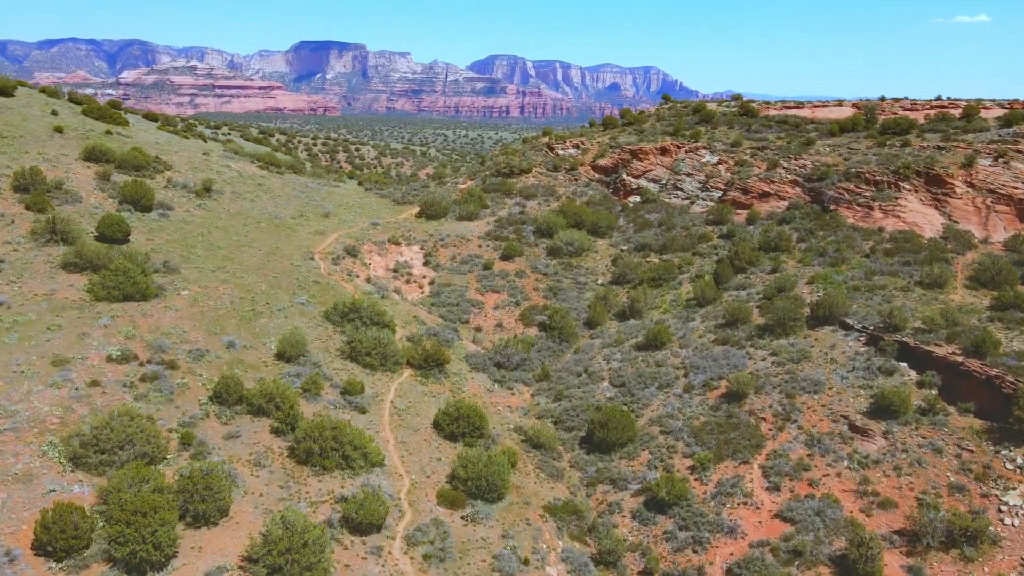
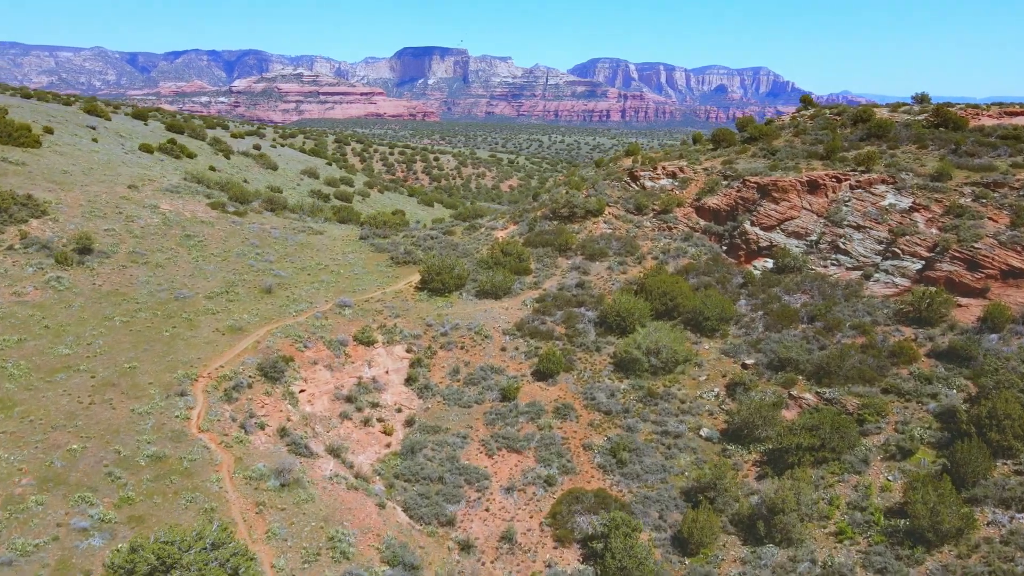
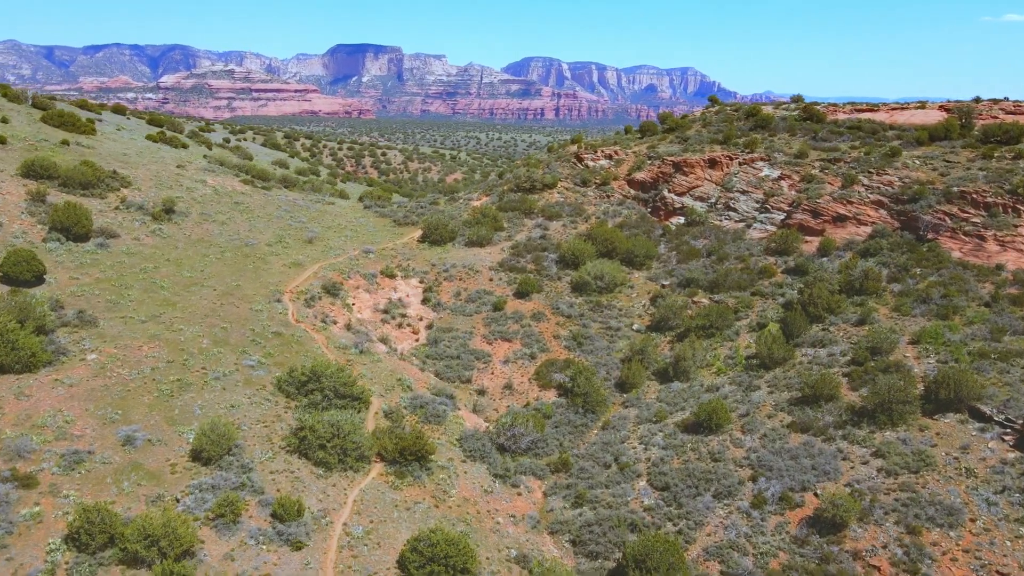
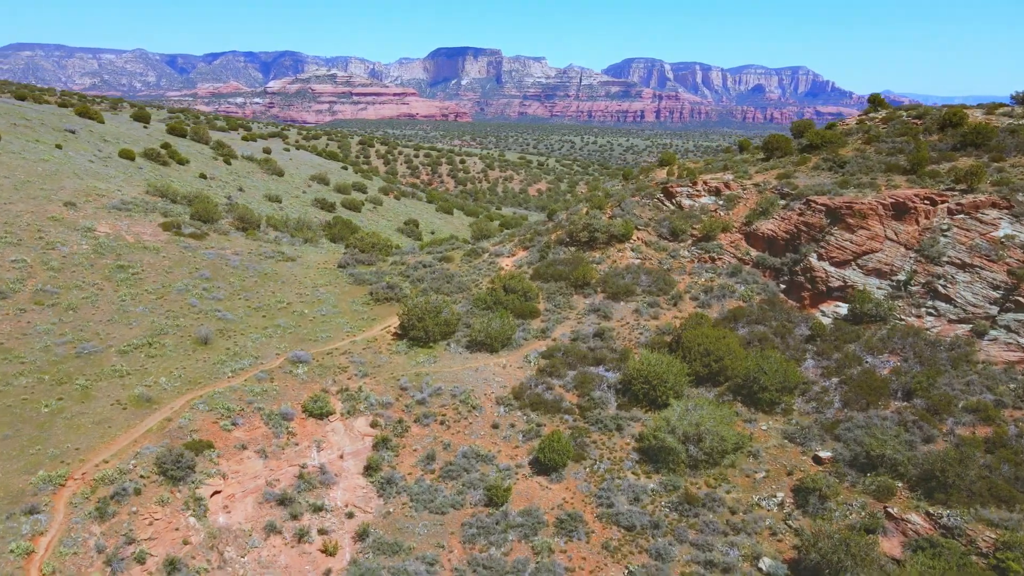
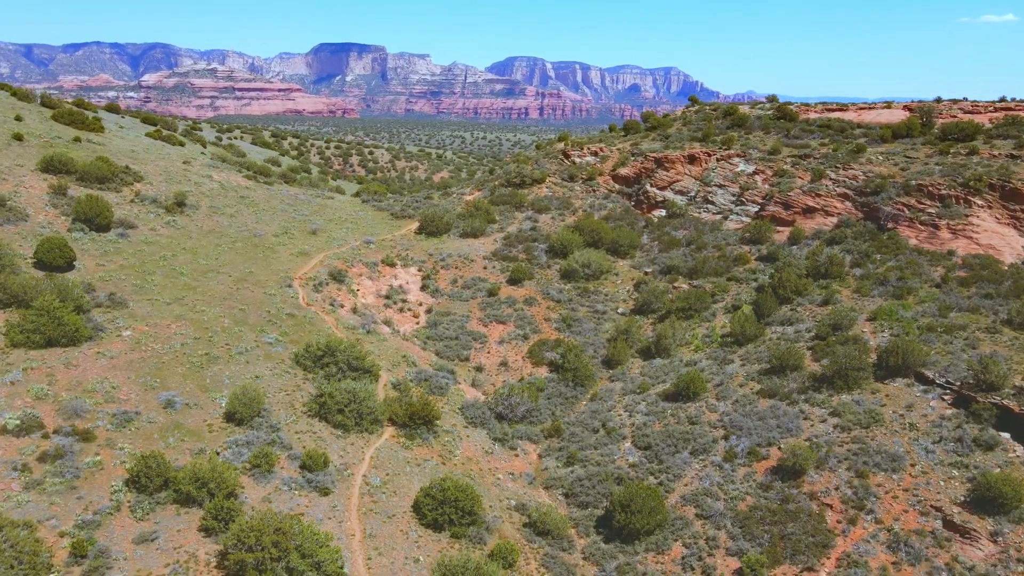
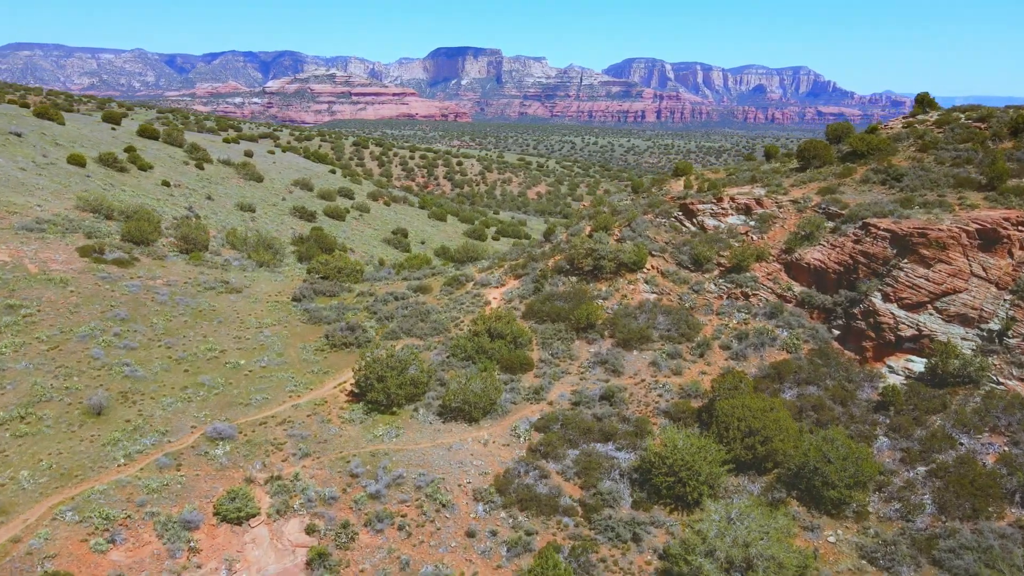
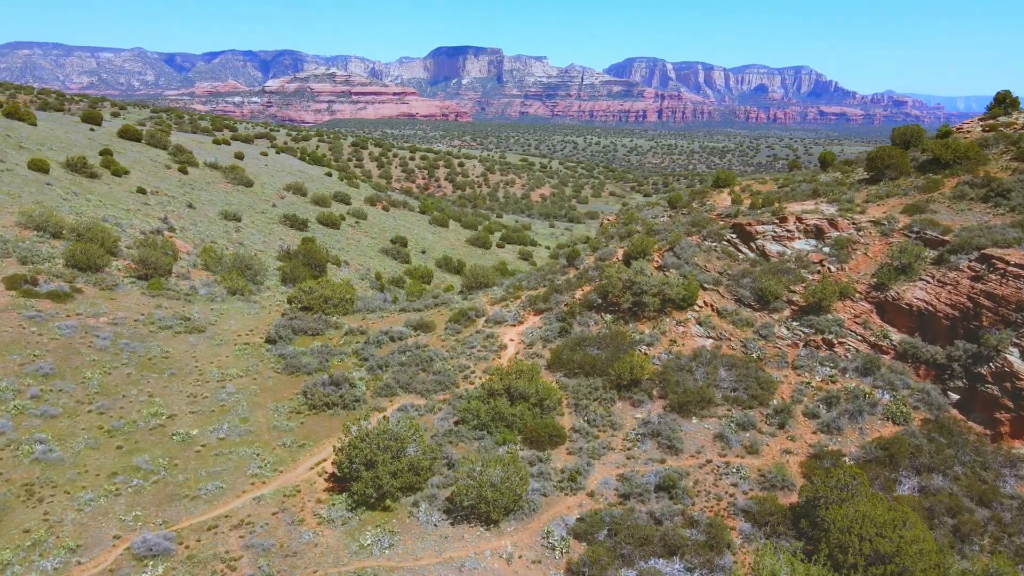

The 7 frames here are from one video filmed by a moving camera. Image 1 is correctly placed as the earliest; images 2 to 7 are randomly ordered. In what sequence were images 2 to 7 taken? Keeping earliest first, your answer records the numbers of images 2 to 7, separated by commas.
5, 3, 2, 4, 6, 7
